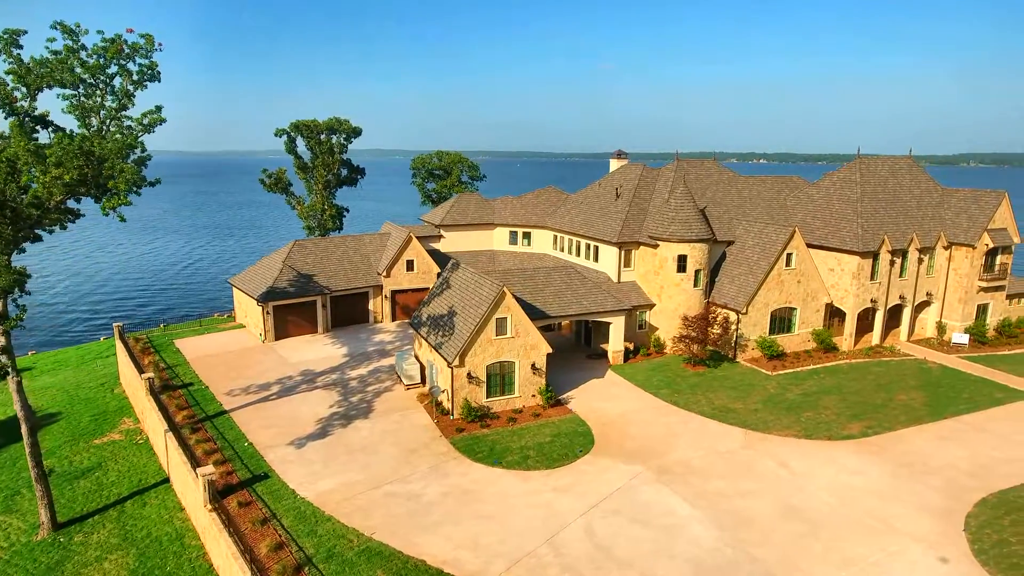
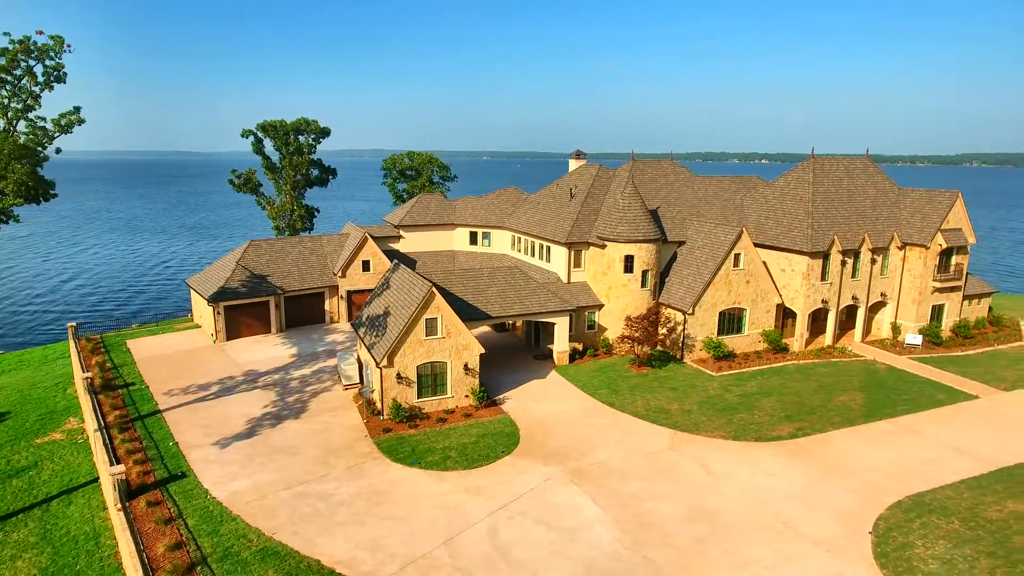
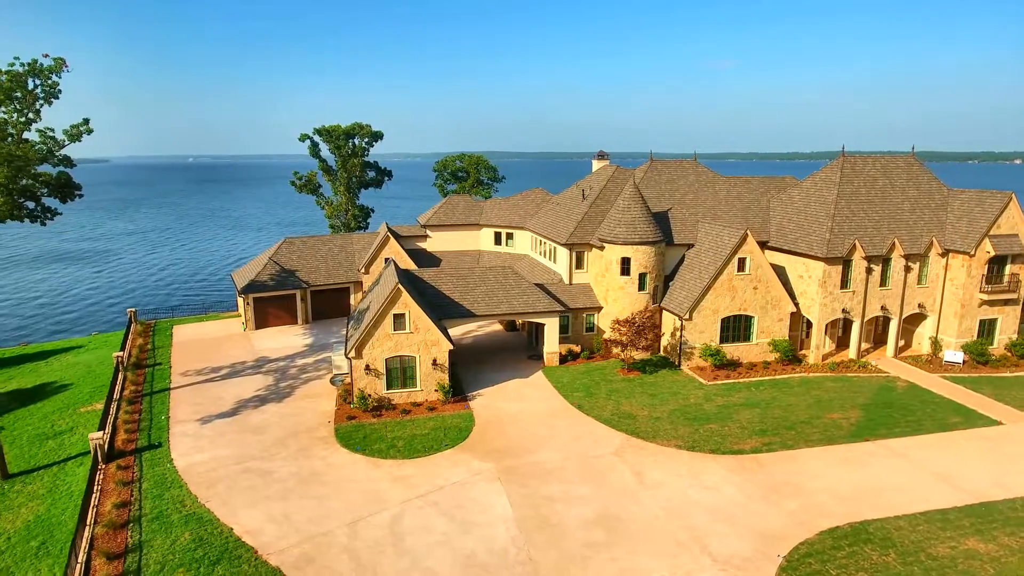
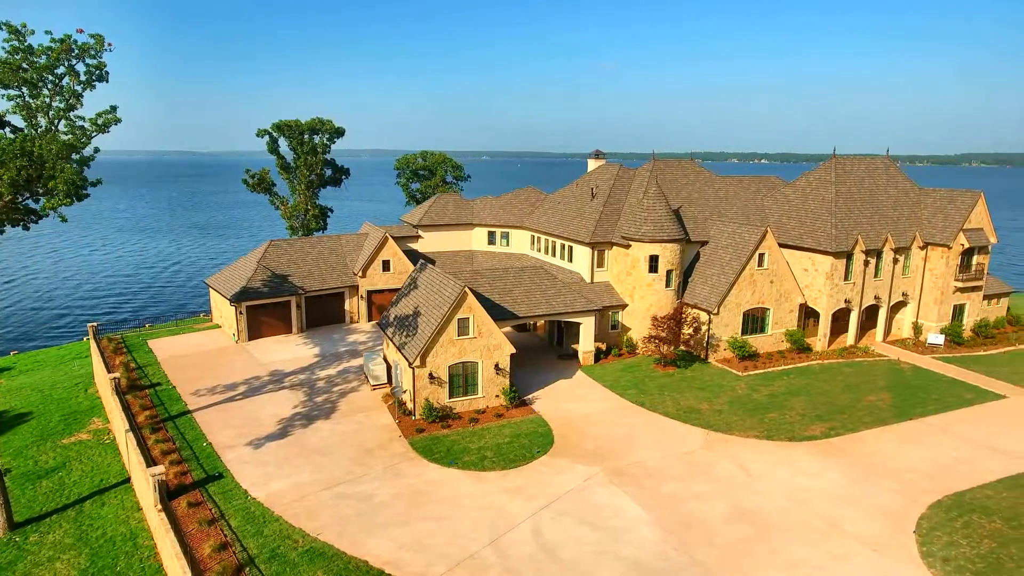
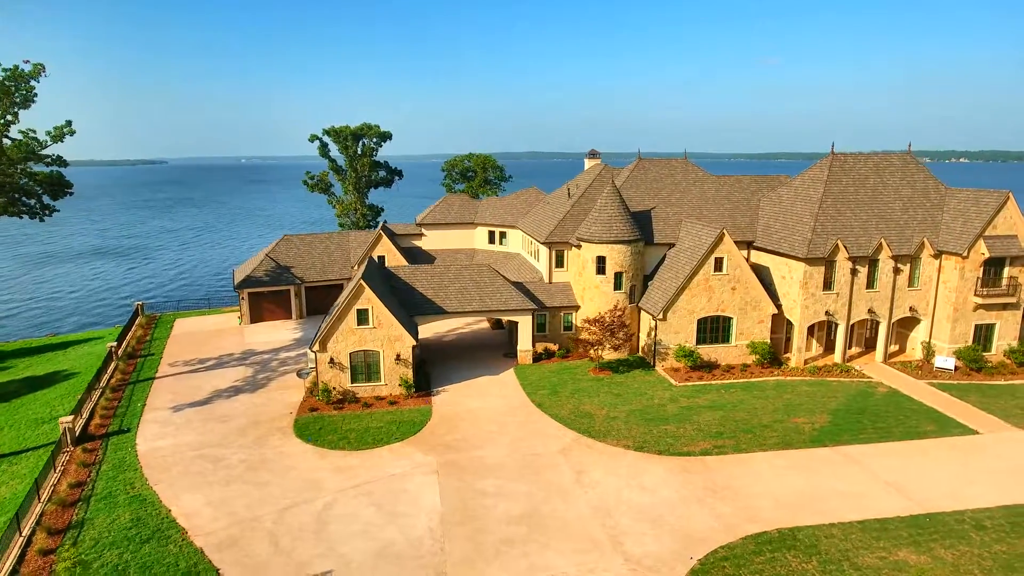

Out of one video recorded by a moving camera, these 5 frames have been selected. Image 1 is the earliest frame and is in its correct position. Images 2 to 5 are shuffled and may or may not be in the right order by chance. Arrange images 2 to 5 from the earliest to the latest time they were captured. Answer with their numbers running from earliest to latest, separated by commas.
4, 2, 3, 5
